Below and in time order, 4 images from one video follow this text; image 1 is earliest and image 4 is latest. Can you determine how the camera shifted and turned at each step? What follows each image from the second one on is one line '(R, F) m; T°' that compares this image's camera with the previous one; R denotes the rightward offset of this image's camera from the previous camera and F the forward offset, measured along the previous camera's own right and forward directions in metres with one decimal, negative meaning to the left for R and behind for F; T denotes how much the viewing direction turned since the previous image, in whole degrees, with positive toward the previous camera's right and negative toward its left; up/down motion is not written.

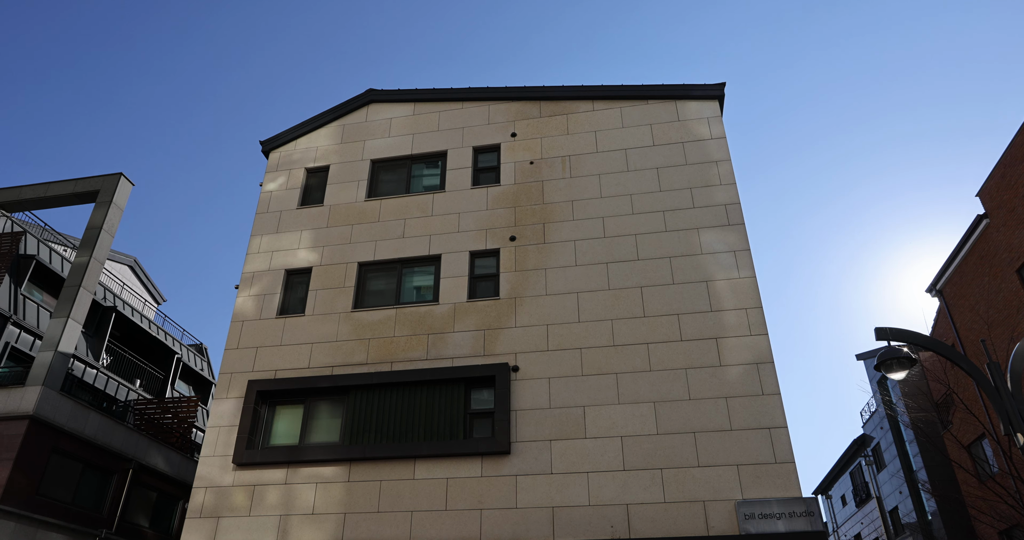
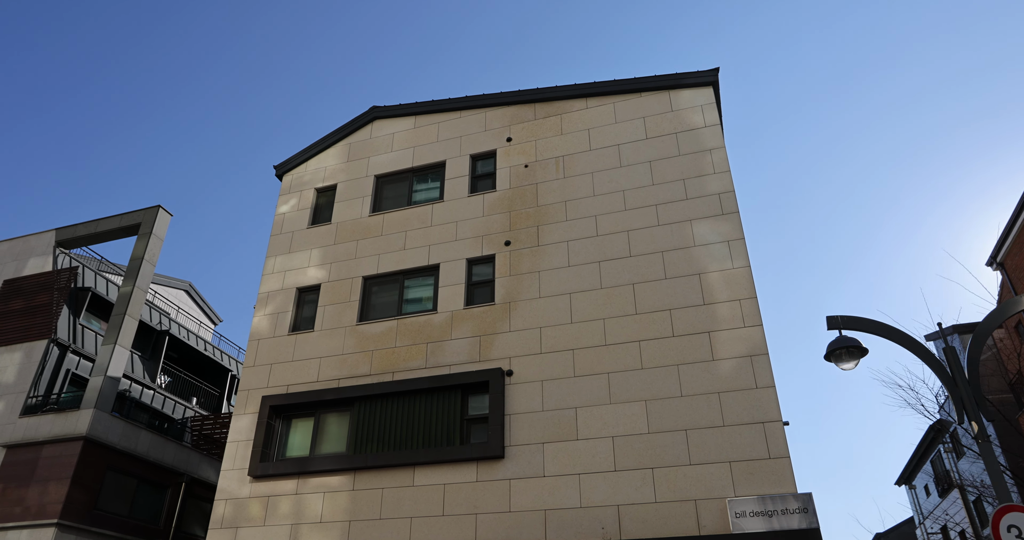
(+2.2, 0.0) m; -7°
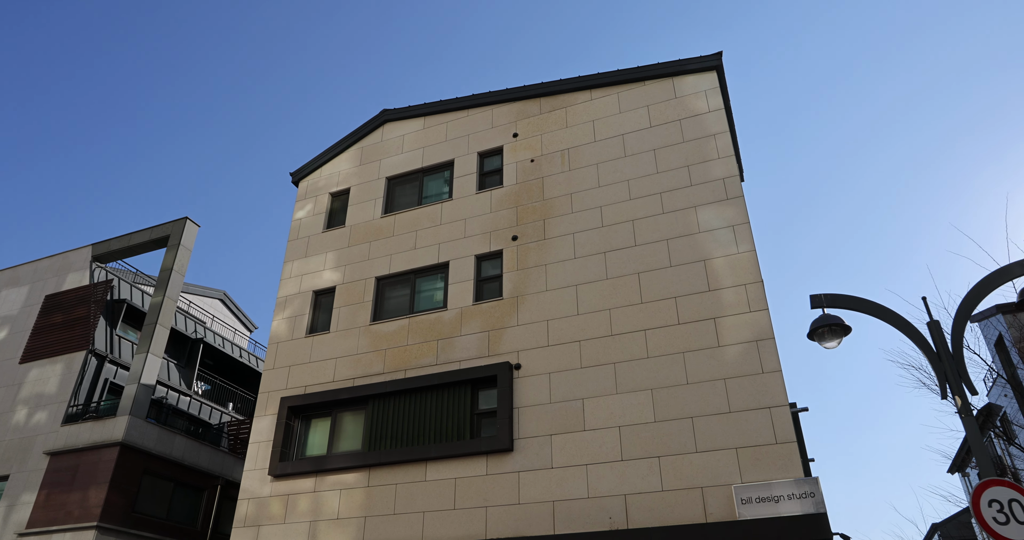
(+0.9, -0.1) m; -4°
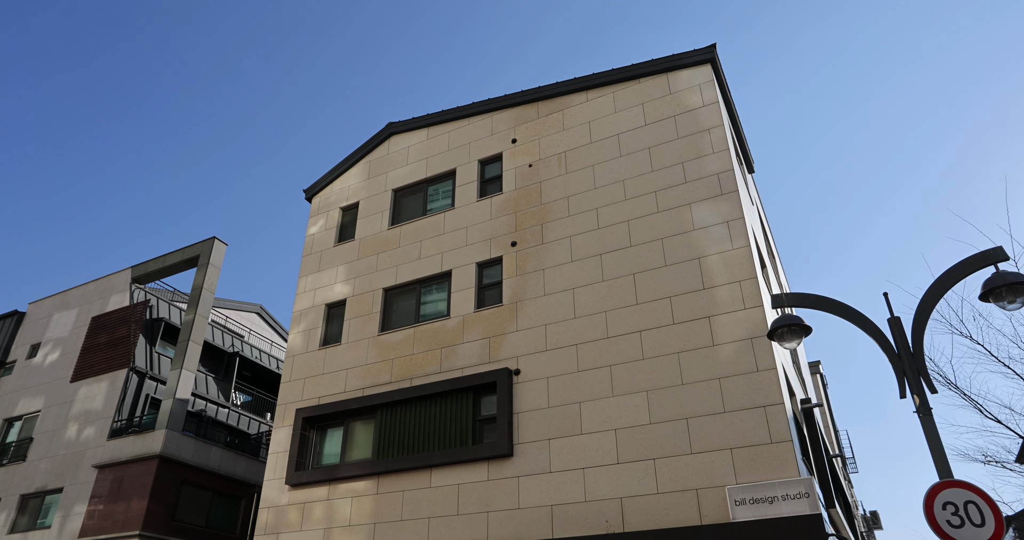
(+1.4, -0.1) m; -4°
